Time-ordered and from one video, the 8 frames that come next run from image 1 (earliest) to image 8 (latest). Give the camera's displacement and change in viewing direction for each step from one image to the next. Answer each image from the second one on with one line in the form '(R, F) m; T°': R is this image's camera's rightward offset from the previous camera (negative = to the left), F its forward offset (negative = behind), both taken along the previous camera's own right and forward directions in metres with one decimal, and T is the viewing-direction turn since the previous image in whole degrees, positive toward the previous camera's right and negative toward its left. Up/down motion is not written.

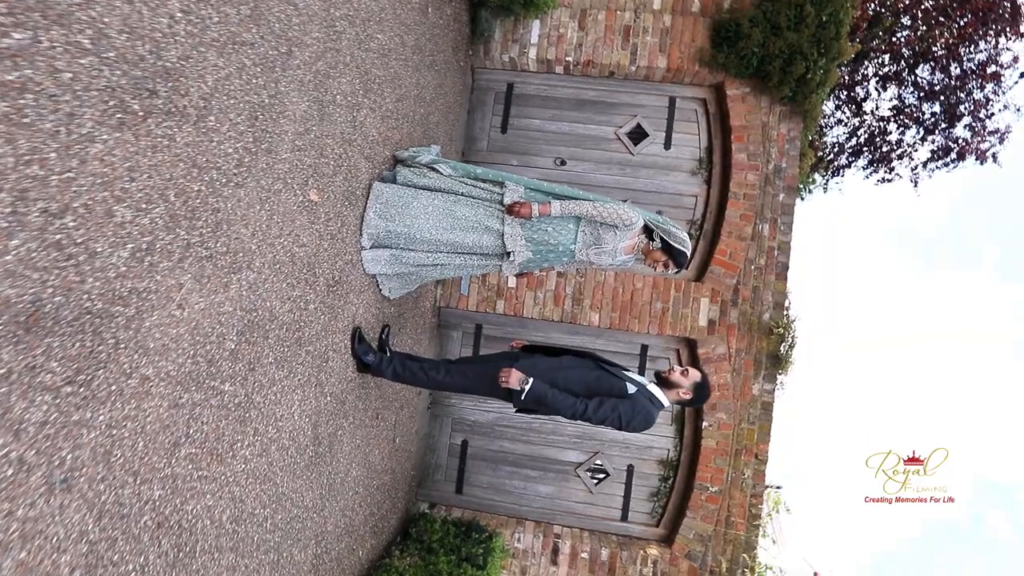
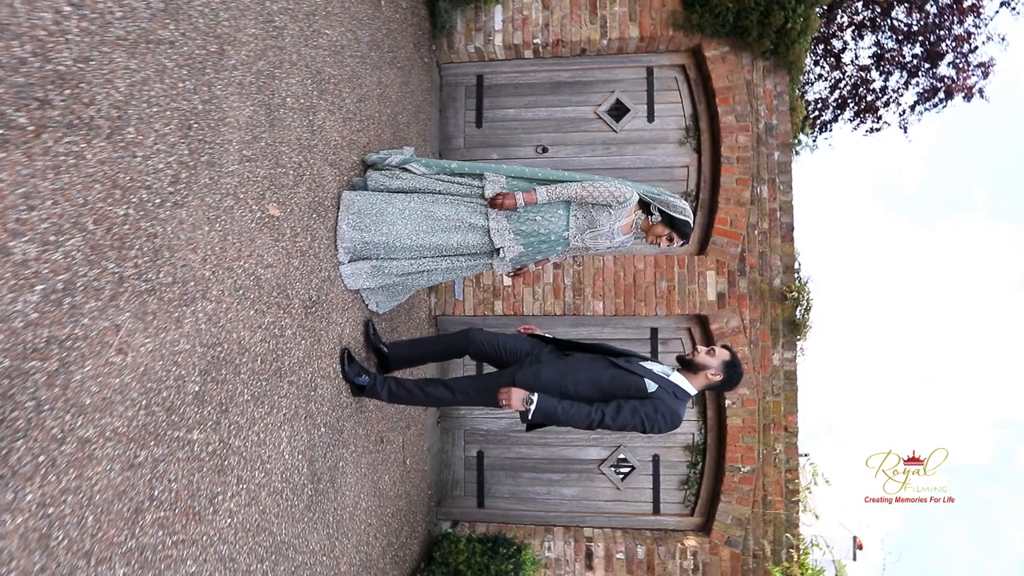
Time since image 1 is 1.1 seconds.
(0.0, +0.2) m; 0°
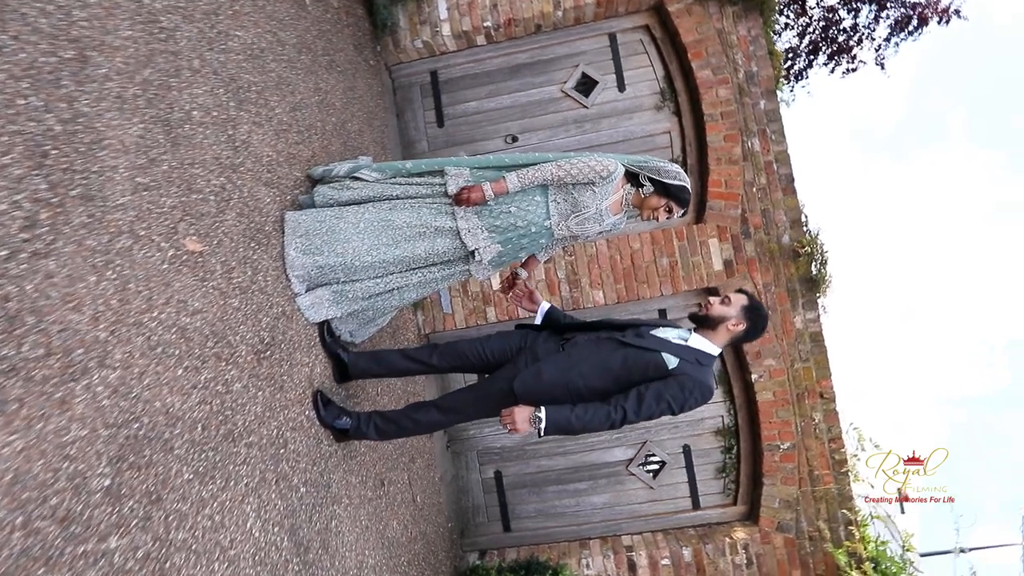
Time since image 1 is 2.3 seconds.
(+0.1, +0.4) m; 0°
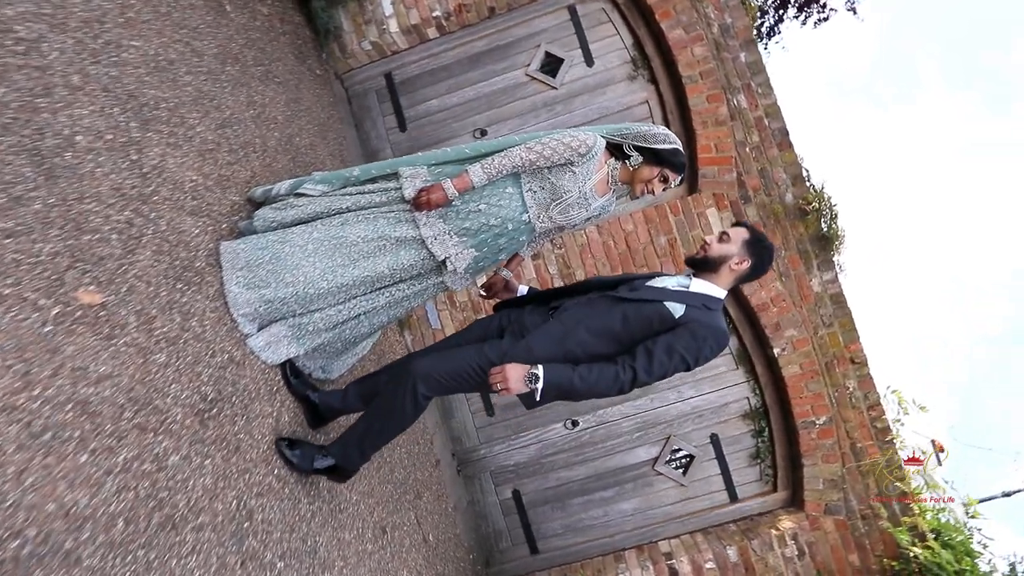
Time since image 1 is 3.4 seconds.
(+0.1, +0.3) m; 0°
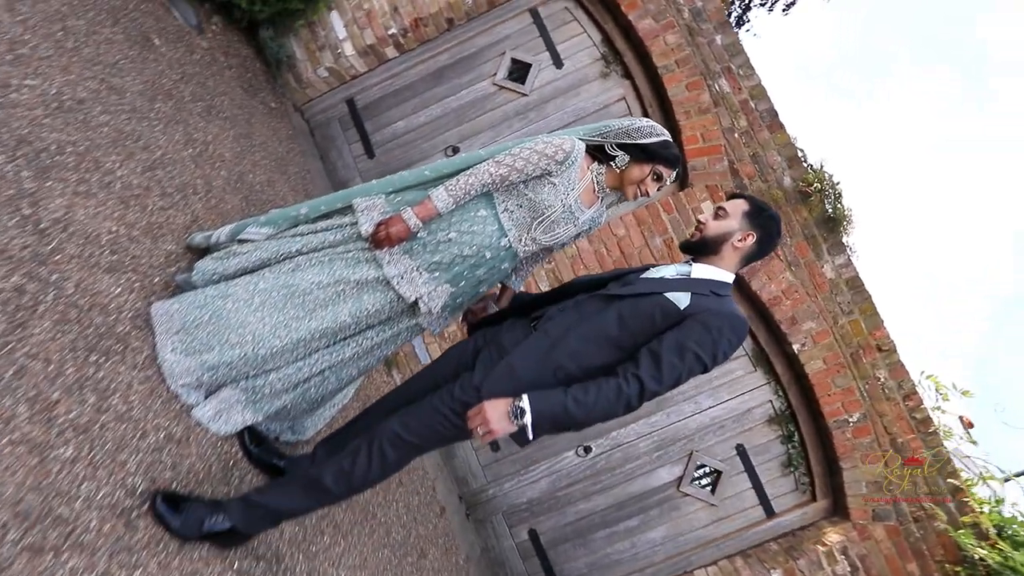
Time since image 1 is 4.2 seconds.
(+0.1, +0.3) m; 0°
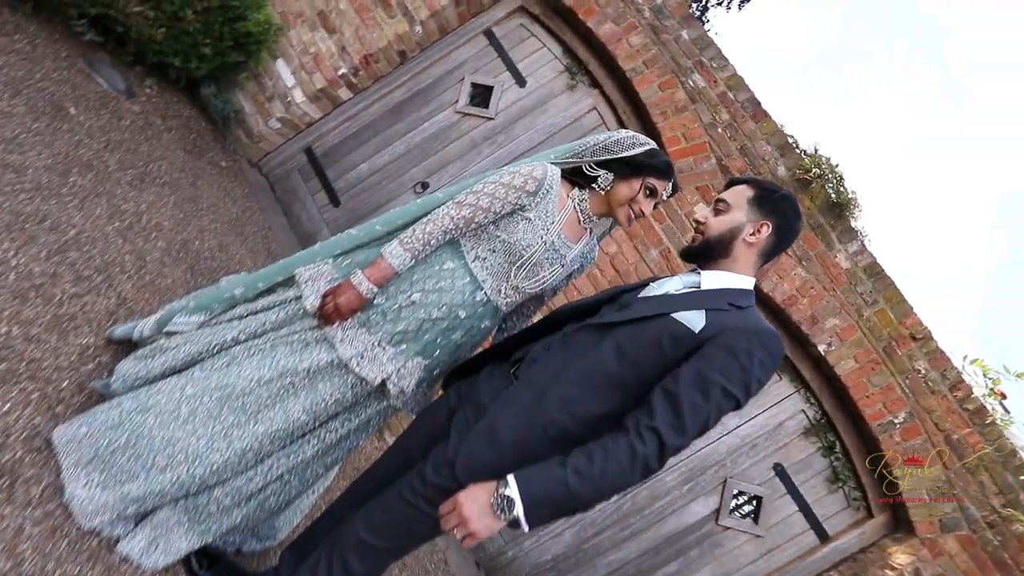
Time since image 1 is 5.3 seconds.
(+0.1, +0.3) m; 0°
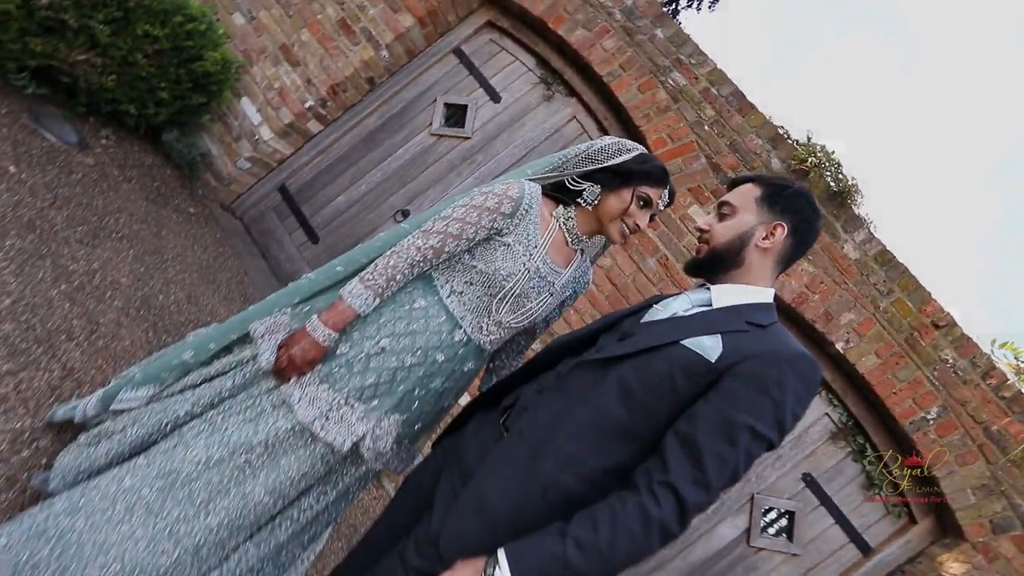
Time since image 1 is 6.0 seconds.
(0.0, +0.2) m; 0°
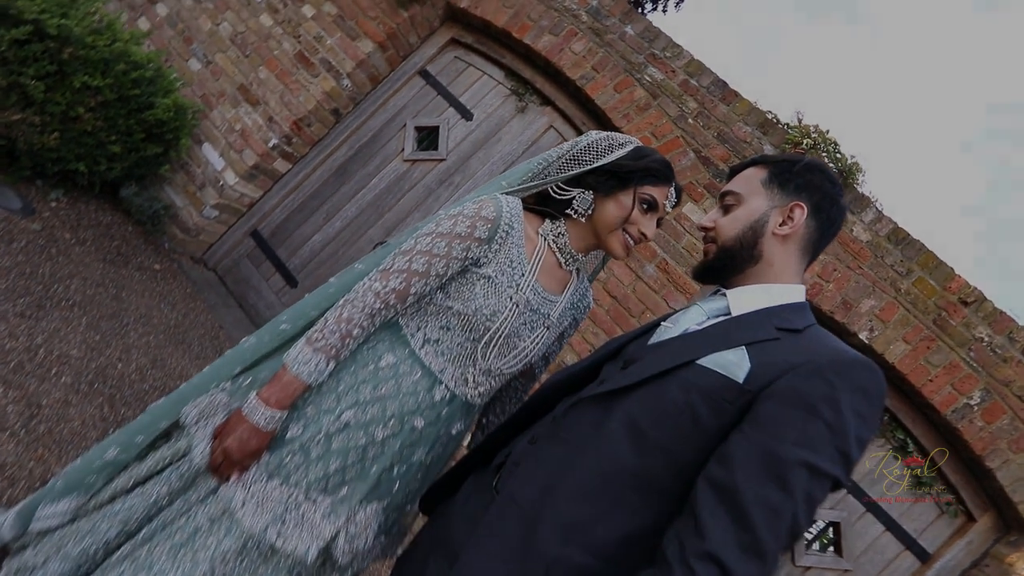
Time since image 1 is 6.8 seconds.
(0.0, +0.2) m; 0°
